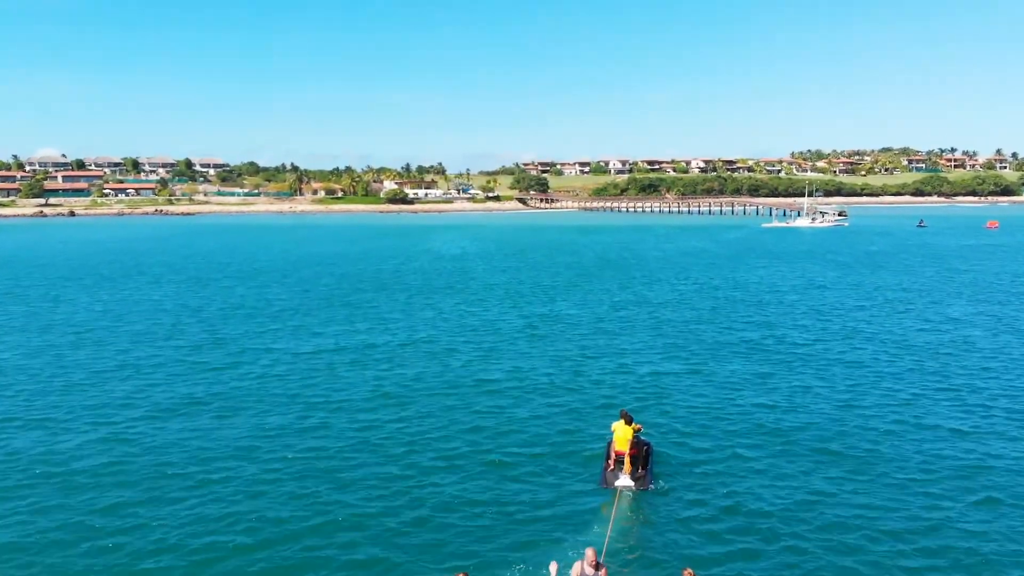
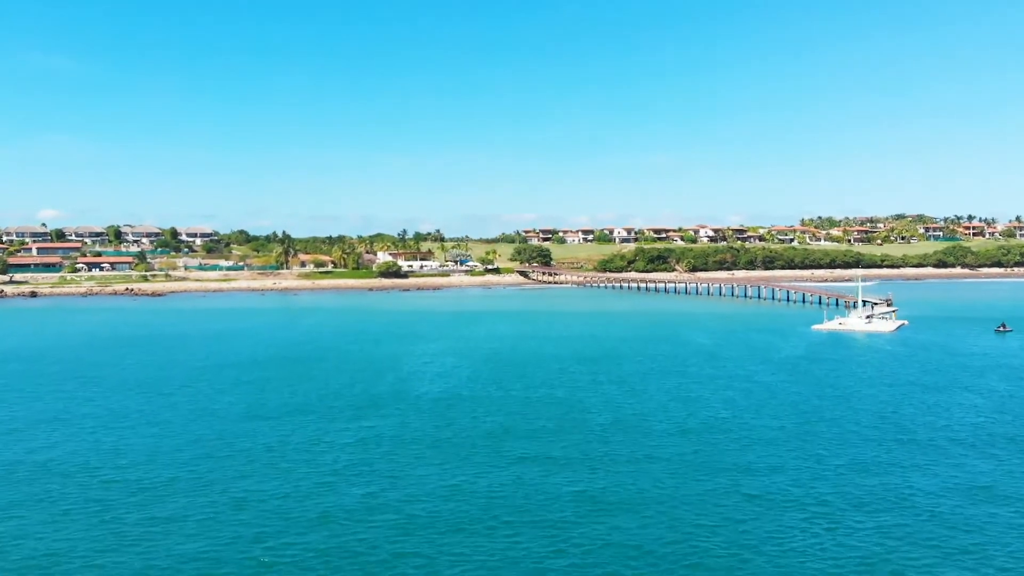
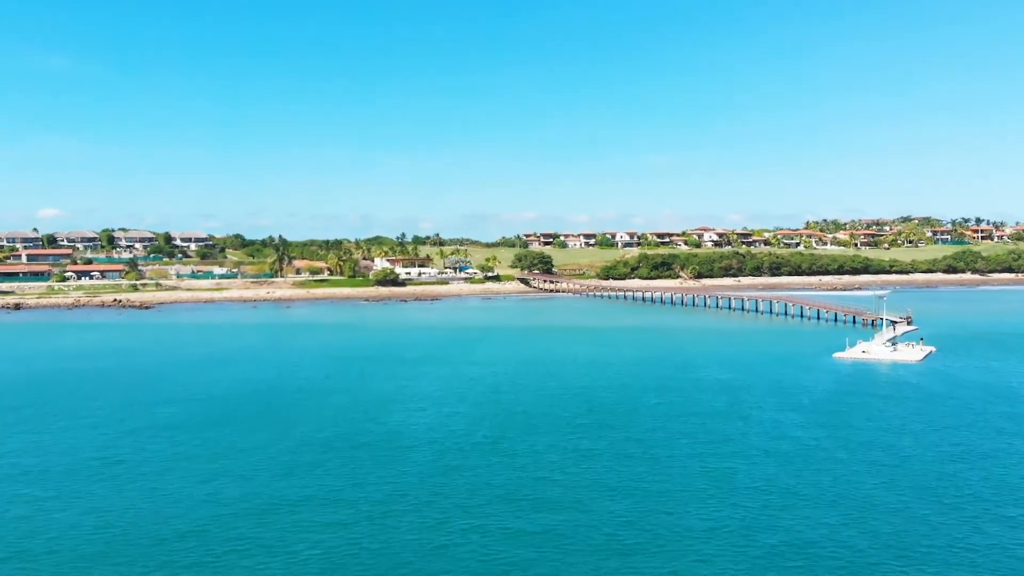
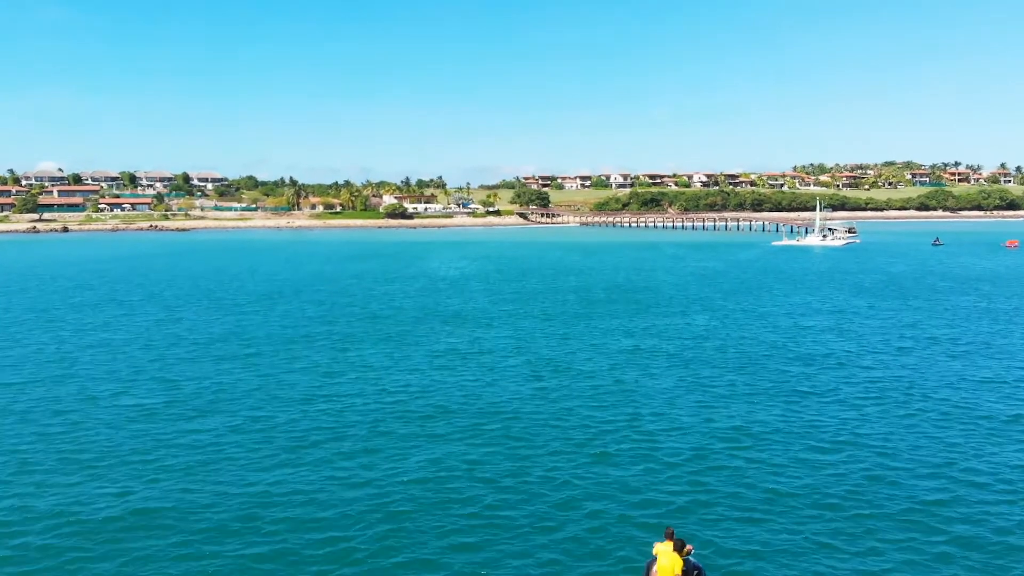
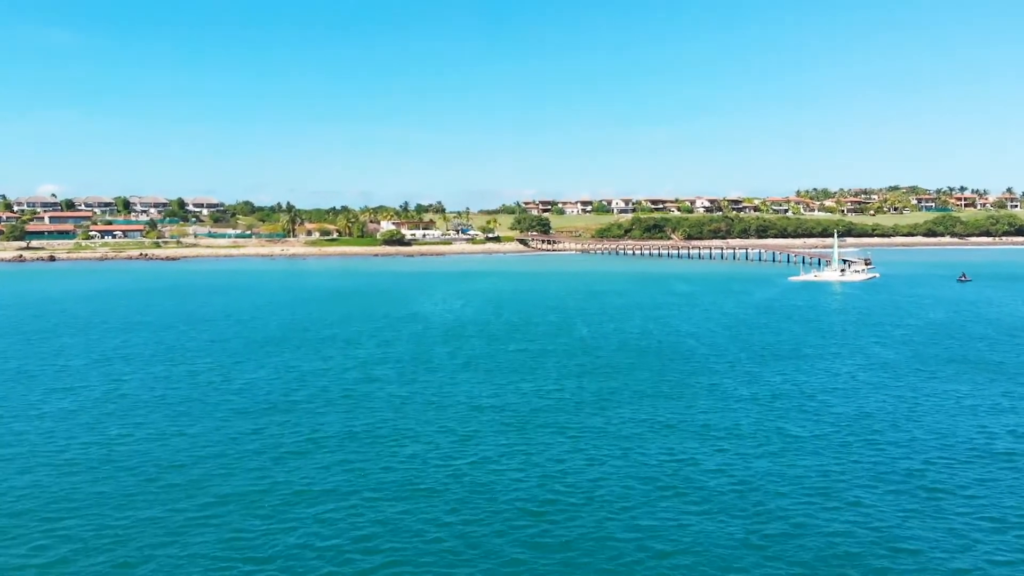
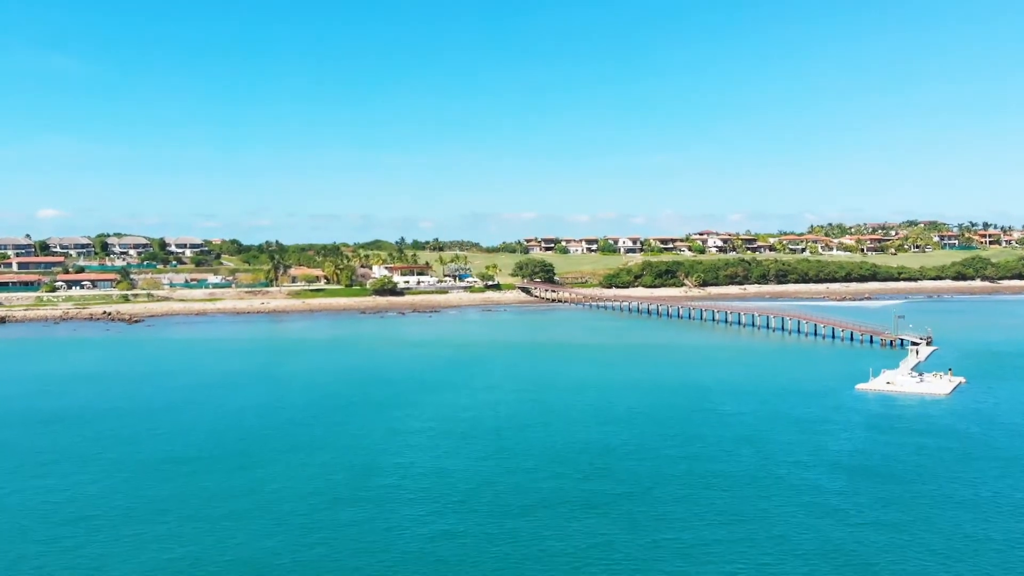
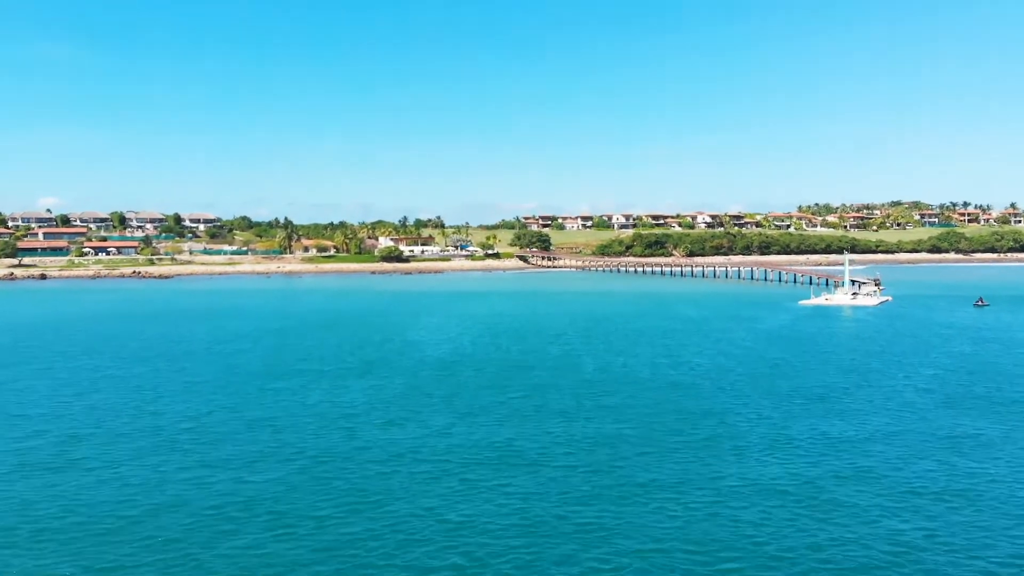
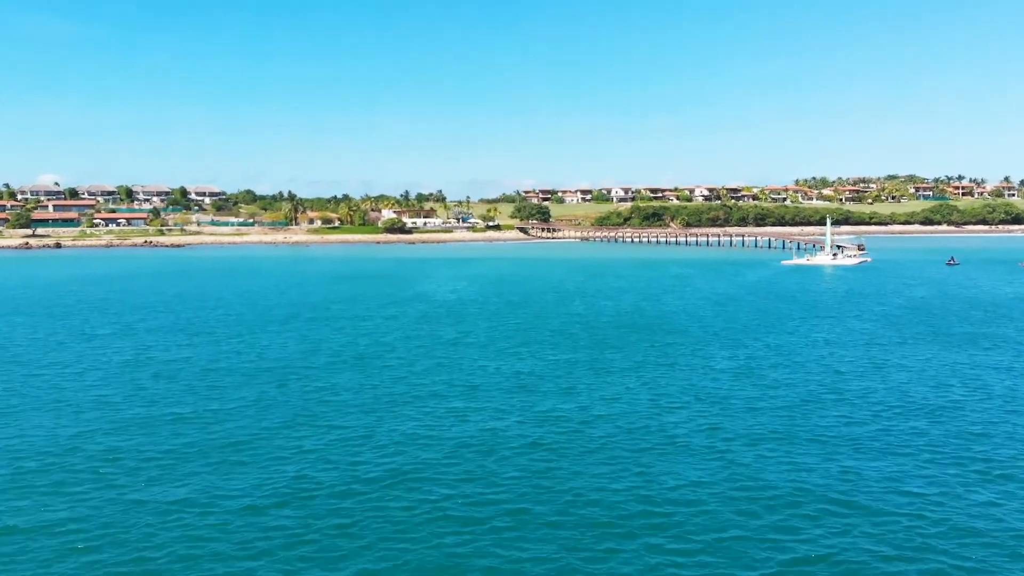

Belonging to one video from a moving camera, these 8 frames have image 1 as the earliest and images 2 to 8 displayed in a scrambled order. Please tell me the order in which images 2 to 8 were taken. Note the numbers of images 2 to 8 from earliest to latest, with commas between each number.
4, 8, 5, 7, 2, 3, 6
